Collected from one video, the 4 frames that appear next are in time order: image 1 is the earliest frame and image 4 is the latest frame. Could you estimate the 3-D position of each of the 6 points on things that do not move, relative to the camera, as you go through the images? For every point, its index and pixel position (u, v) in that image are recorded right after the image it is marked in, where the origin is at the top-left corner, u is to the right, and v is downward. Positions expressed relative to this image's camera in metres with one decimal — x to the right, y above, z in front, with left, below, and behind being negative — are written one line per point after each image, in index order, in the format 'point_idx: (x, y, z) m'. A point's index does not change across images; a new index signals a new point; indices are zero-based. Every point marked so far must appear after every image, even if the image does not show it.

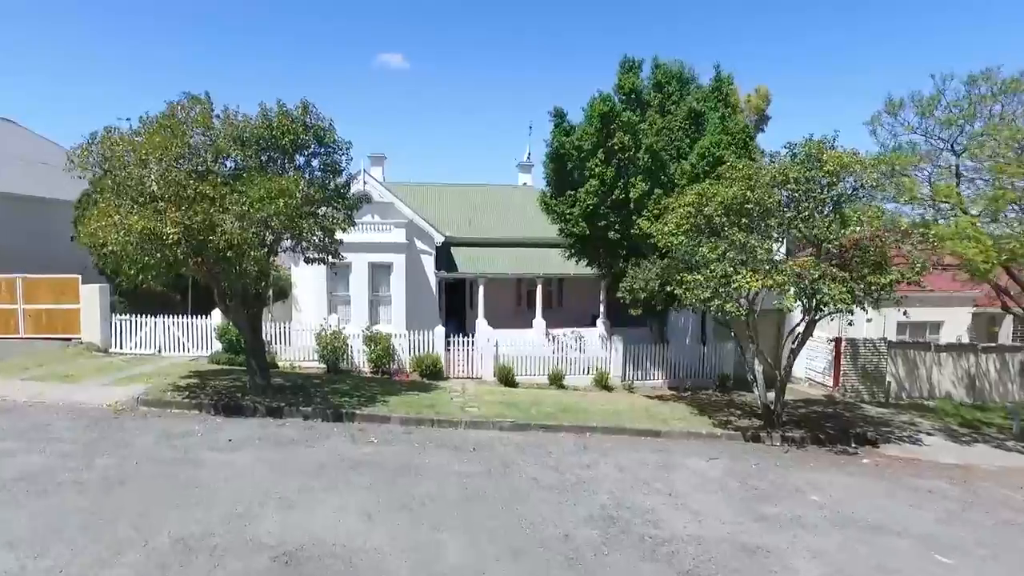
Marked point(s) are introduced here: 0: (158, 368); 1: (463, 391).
0: (-7.3, -1.6, +13.5) m
1: (-1.1, -2.3, +14.7) m
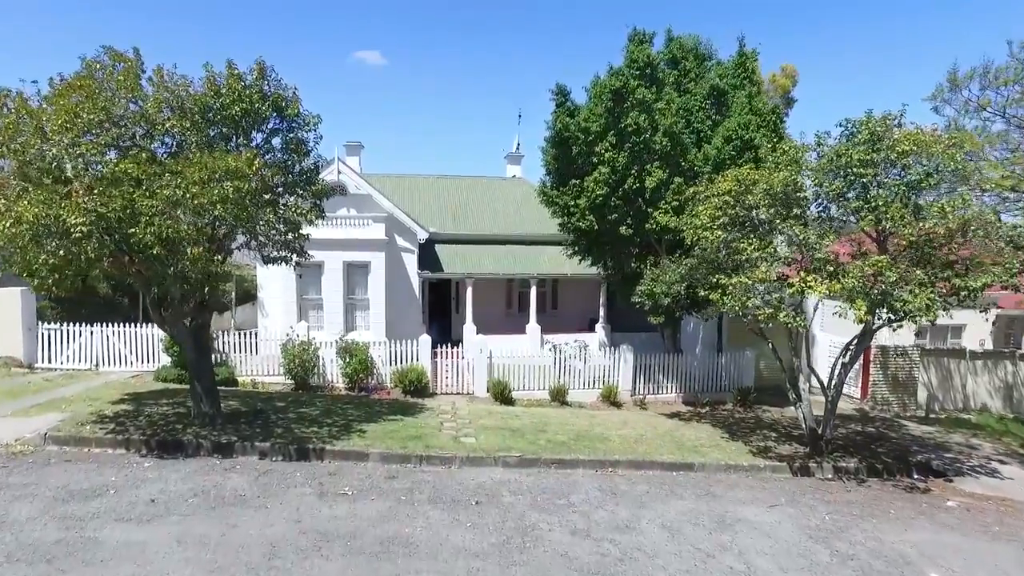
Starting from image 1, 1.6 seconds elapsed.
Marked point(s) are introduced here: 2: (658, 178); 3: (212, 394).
0: (-7.2, -1.7, +11.2) m
1: (-1.1, -2.4, +12.6) m
2: (+2.9, +2.2, +13.3) m
3: (-4.4, -1.5, +9.7) m
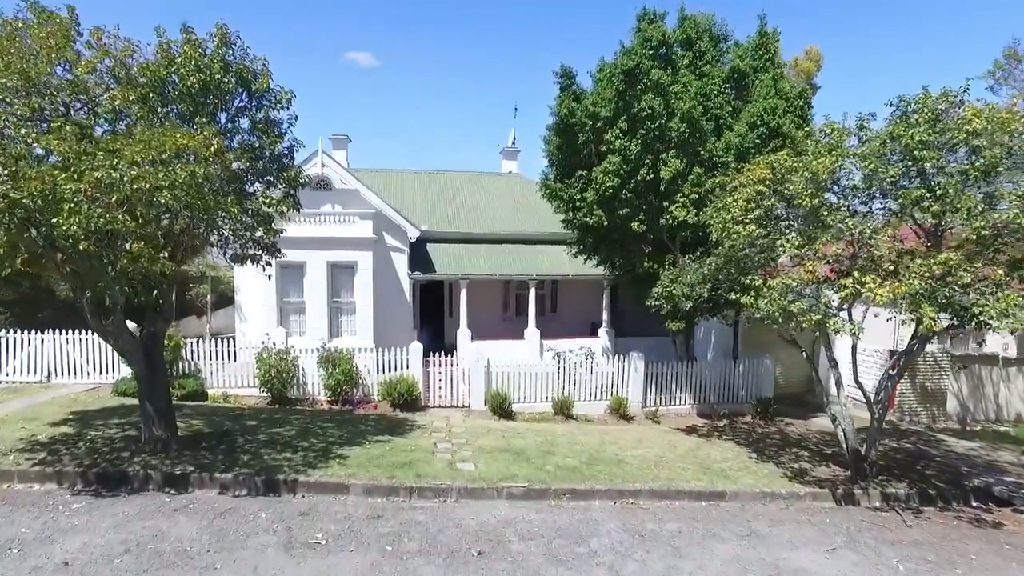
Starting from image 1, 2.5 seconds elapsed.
0: (-7.2, -1.8, +9.8) m
1: (-1.1, -2.4, +11.3) m
2: (+2.9, +2.2, +12.0) m
3: (-4.3, -1.6, +8.3) m
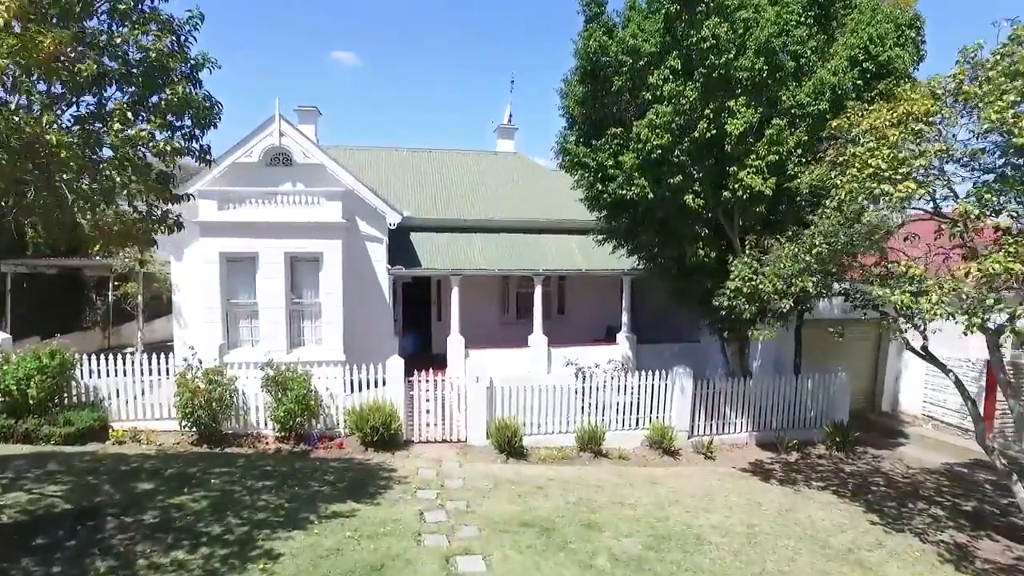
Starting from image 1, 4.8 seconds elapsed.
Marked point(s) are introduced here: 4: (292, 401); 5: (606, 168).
0: (-6.9, -1.7, +6.4) m
1: (-0.9, -2.4, +8.0) m
2: (+3.1, +2.2, +8.8) m
3: (-4.0, -1.5, +4.9) m
4: (-3.2, -1.6, +9.6) m
5: (+1.4, +1.8, +10.3) m
